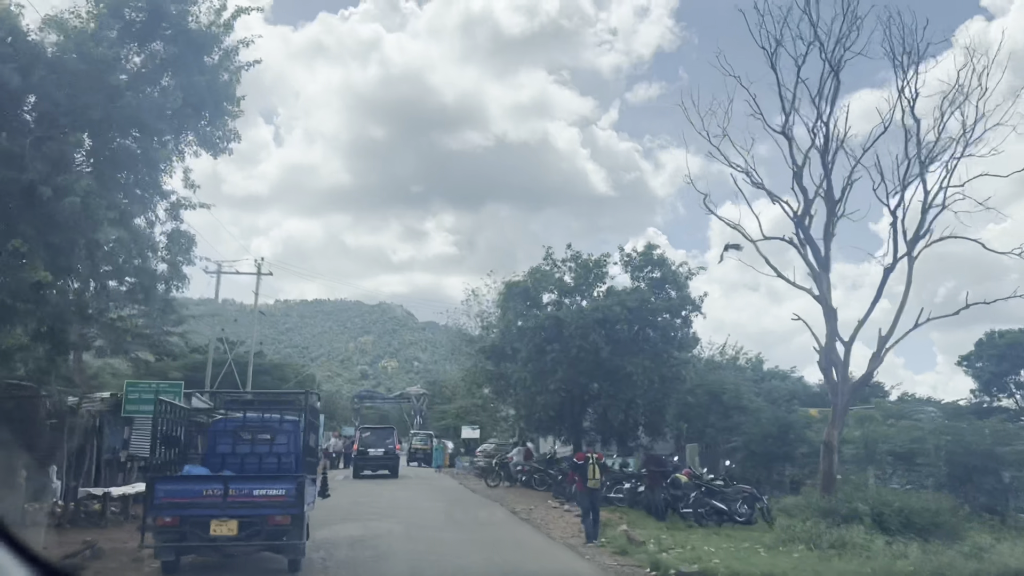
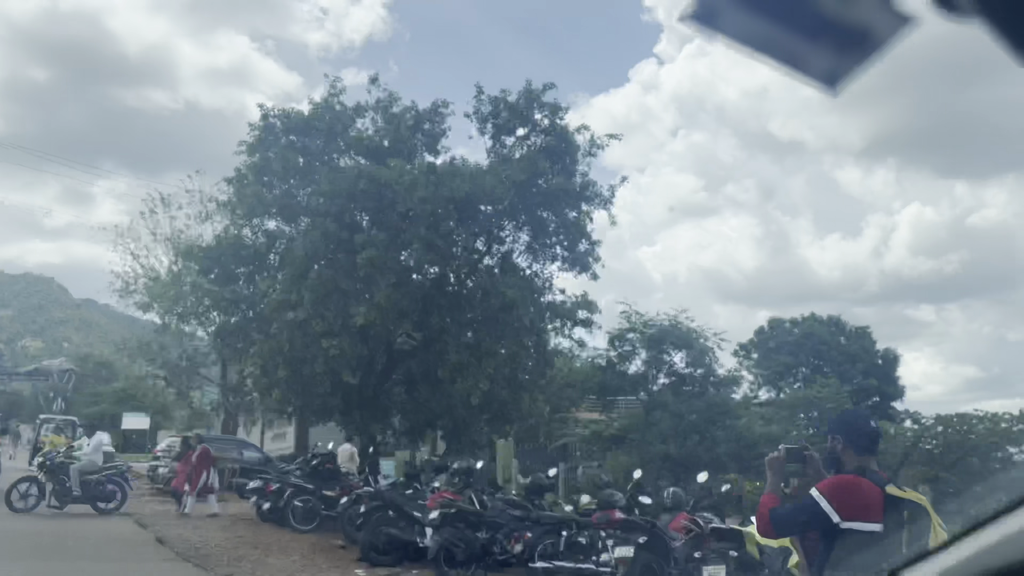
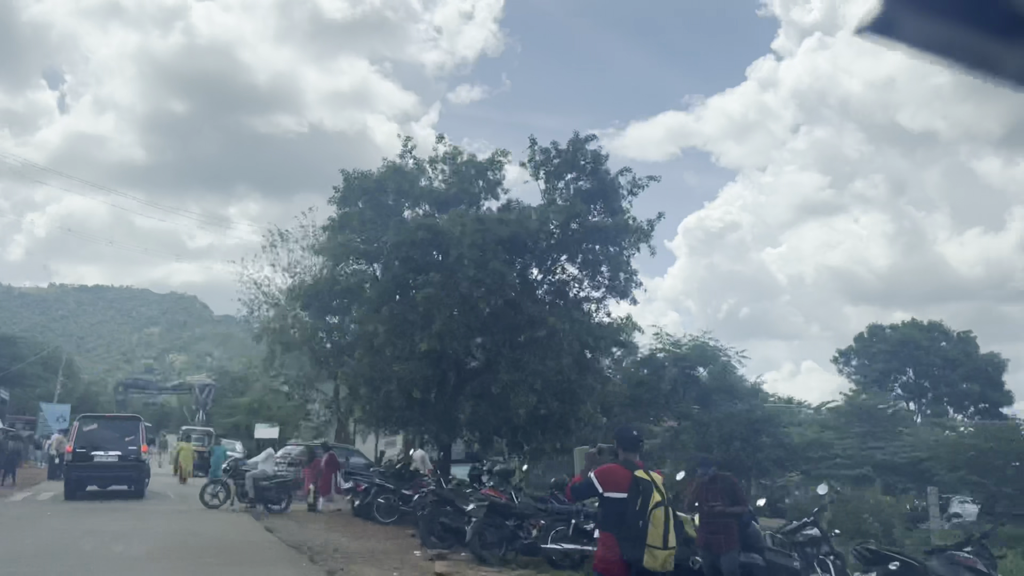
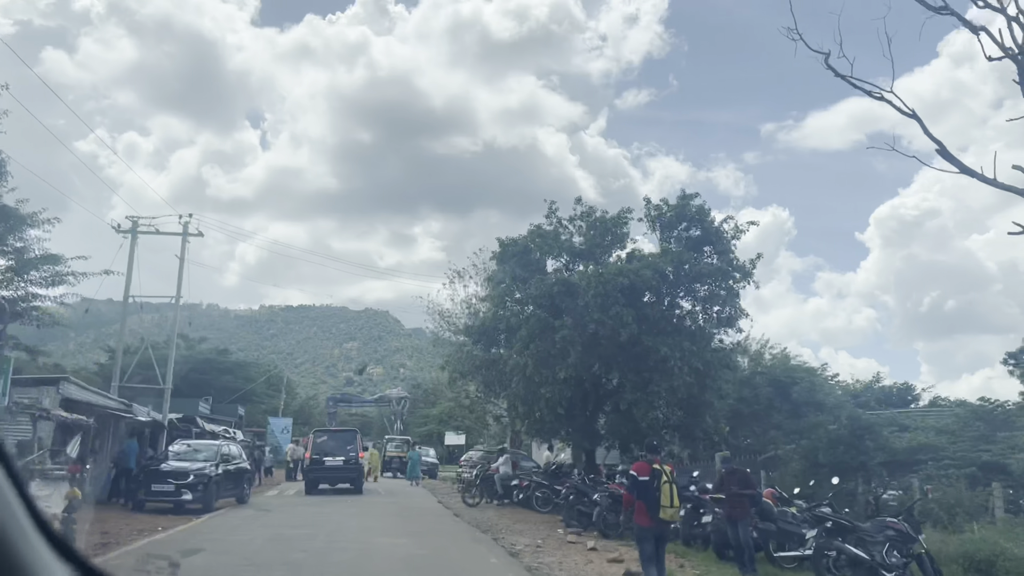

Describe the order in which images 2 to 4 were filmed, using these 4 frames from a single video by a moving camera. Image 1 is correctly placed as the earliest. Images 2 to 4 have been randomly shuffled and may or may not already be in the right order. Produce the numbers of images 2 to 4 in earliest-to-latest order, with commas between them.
4, 3, 2
